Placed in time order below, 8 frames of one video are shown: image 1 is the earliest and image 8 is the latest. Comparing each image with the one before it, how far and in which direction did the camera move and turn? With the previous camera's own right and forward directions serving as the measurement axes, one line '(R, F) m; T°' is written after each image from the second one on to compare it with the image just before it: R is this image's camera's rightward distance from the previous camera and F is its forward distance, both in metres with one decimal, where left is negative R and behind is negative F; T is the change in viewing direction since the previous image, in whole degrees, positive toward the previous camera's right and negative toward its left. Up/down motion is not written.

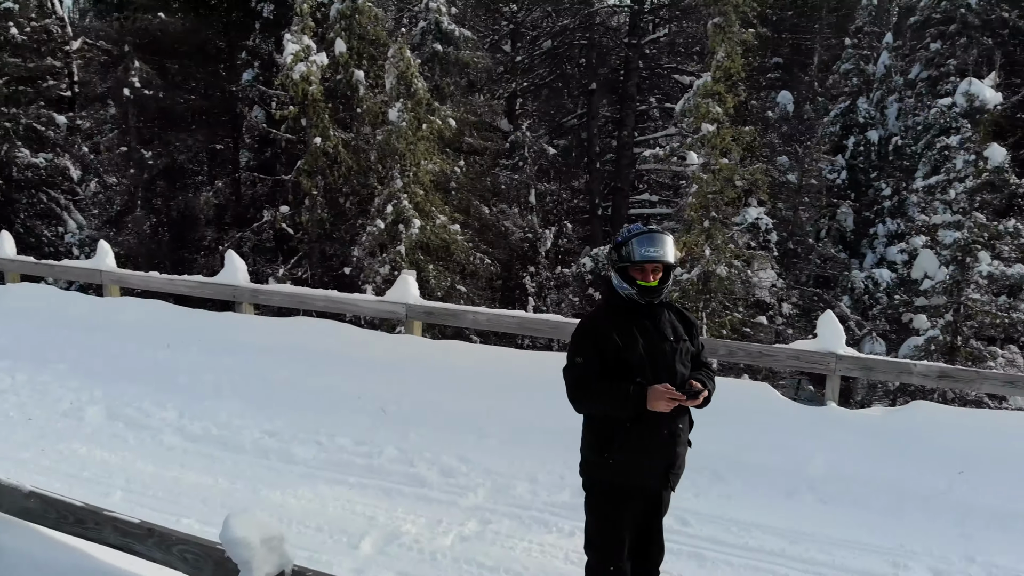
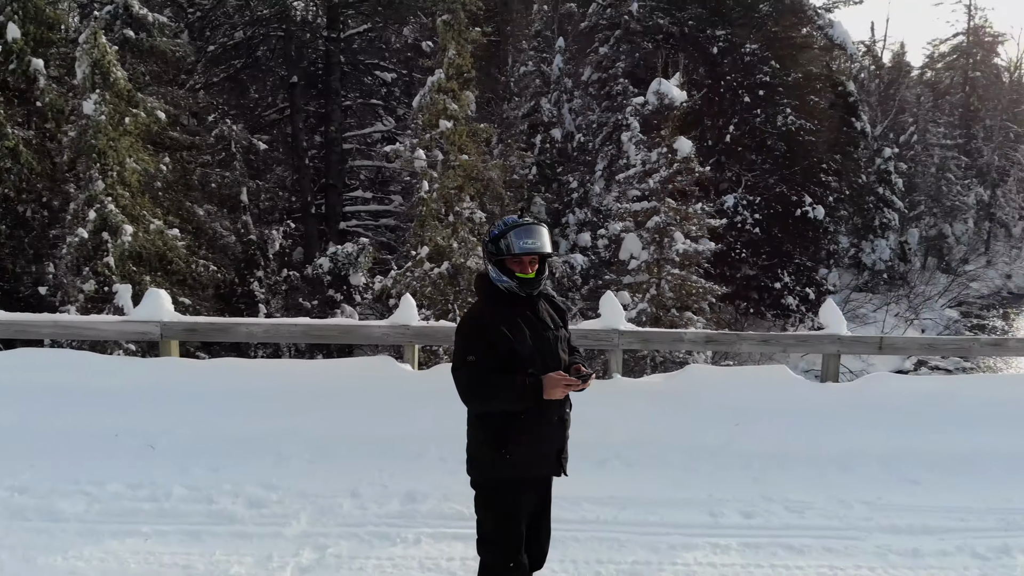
(-0.7, +0.3) m; +22°
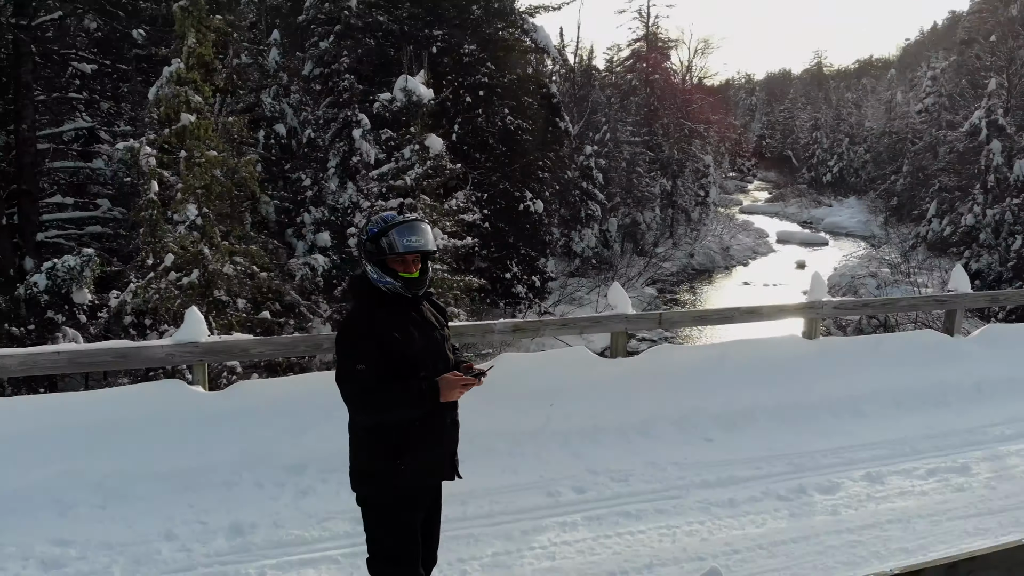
(-0.6, +0.2) m; +20°
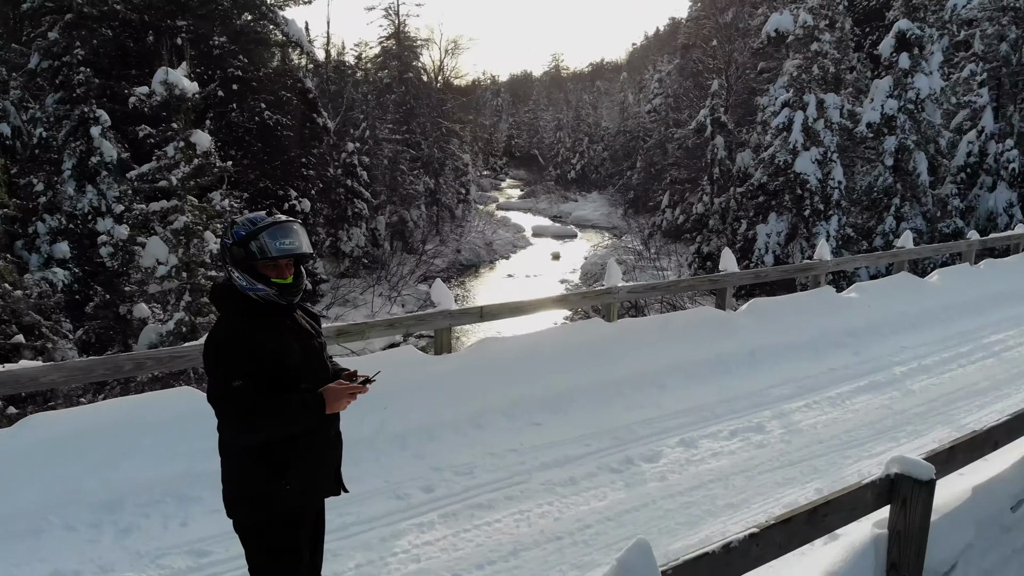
(-0.4, +0.1) m; +16°
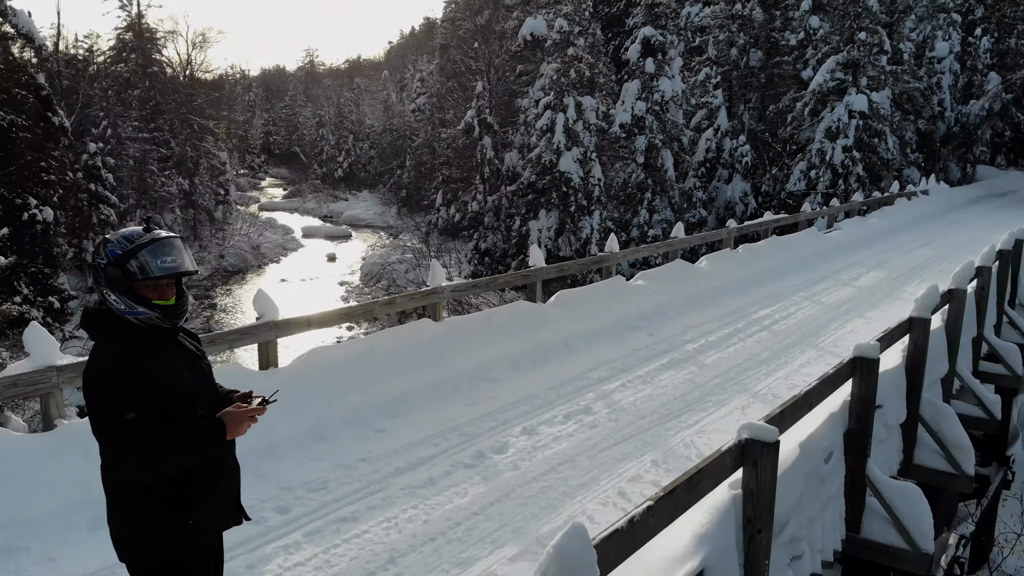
(-0.4, 0.0) m; +16°
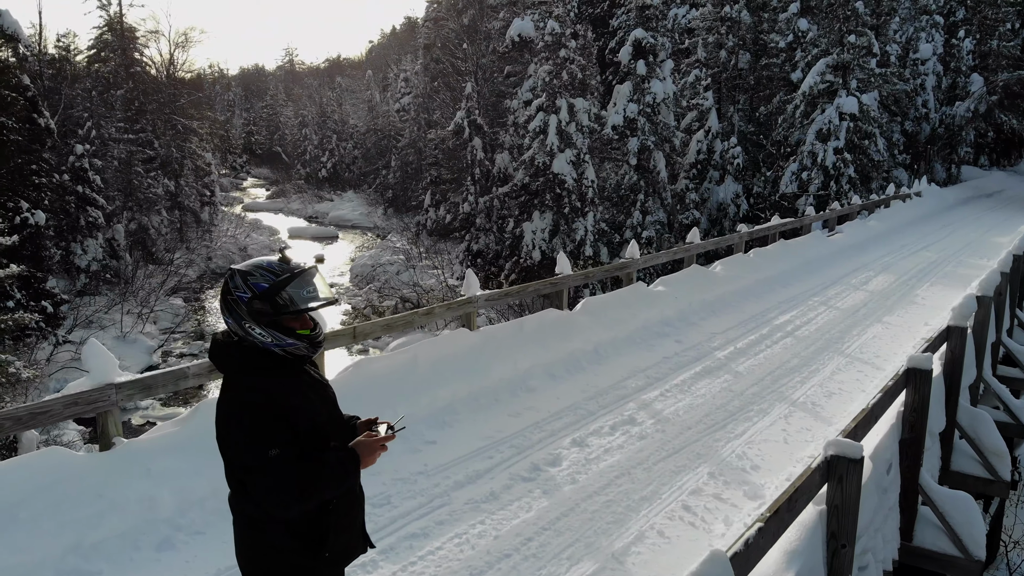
(-0.4, 0.0) m; +1°
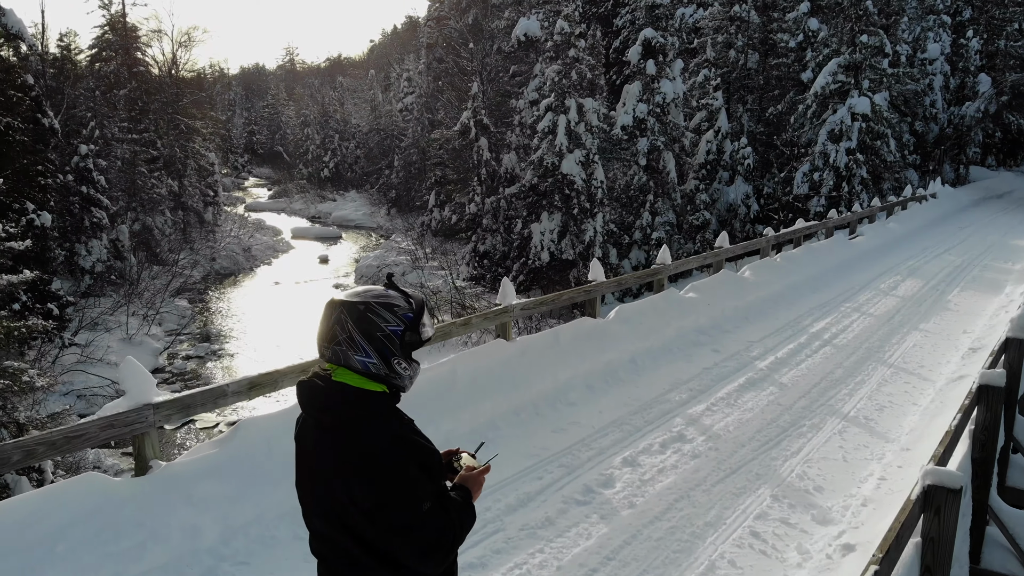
(-0.3, +0.2) m; 0°
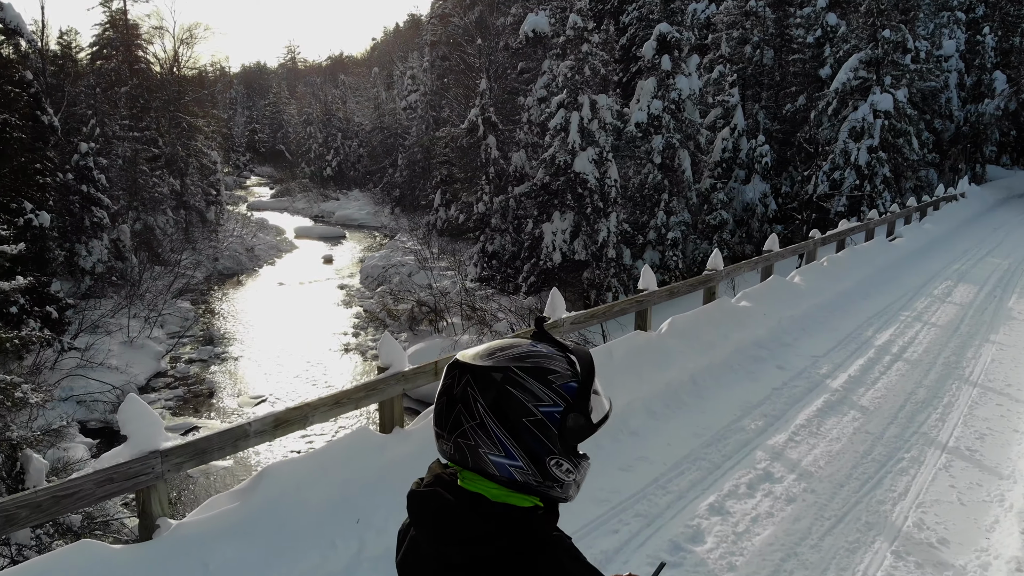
(-0.3, +0.7) m; 0°
